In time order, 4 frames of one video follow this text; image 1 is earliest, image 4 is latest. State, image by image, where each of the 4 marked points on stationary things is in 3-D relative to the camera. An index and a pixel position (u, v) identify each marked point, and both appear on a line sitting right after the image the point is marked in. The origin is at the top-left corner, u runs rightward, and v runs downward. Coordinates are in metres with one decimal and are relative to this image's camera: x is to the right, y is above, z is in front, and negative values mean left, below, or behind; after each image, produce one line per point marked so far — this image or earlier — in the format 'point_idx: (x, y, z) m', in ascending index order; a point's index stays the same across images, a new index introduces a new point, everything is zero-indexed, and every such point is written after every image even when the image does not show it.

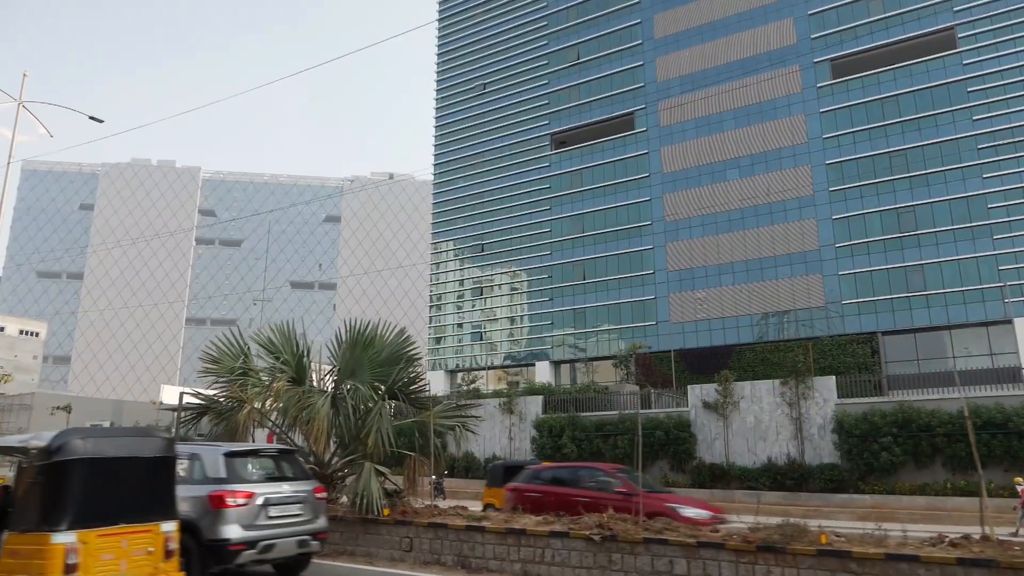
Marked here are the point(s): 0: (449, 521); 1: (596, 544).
0: (-0.9, -3.3, +9.7) m
1: (+1.0, -3.1, +8.2) m
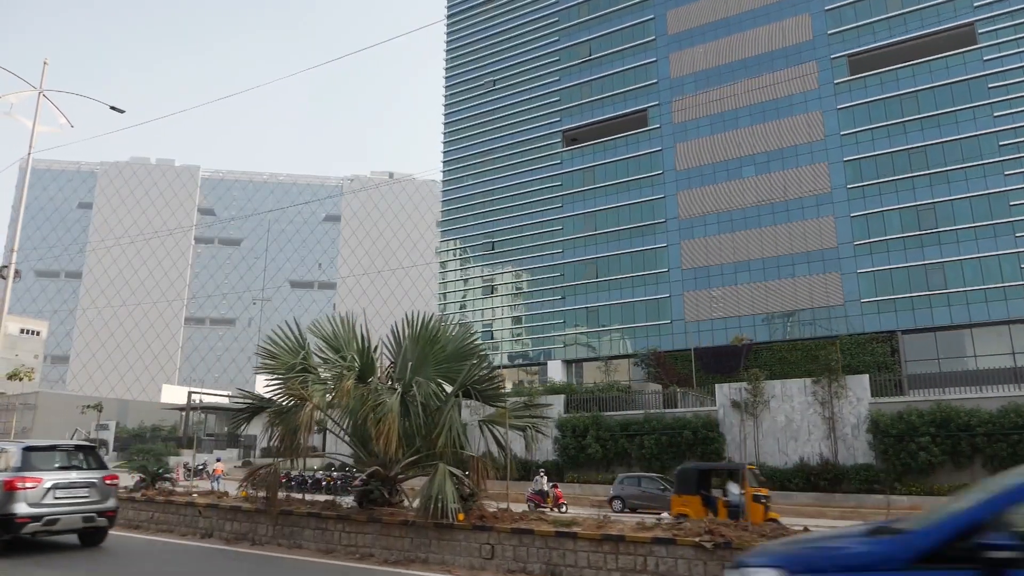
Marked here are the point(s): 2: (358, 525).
0: (+0.3, -3.1, +9.1) m
1: (+2.2, -2.9, +7.6) m
2: (-2.3, -3.5, +10.2) m
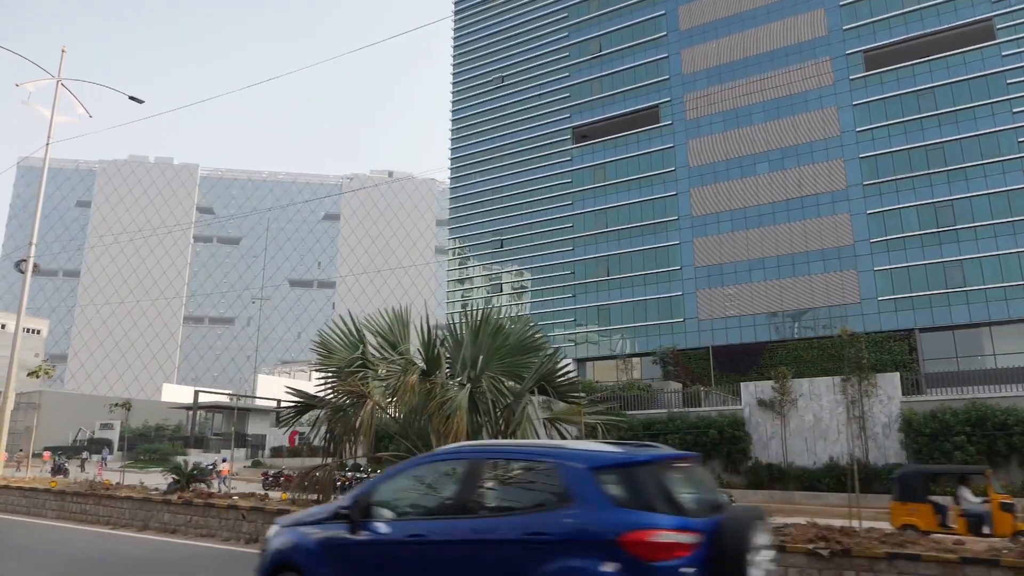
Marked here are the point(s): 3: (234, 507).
0: (+1.3, -3.0, +8.5) m
1: (+3.2, -2.8, +7.1) m
2: (-1.3, -3.4, +9.6) m
3: (-4.7, -3.7, +11.6) m
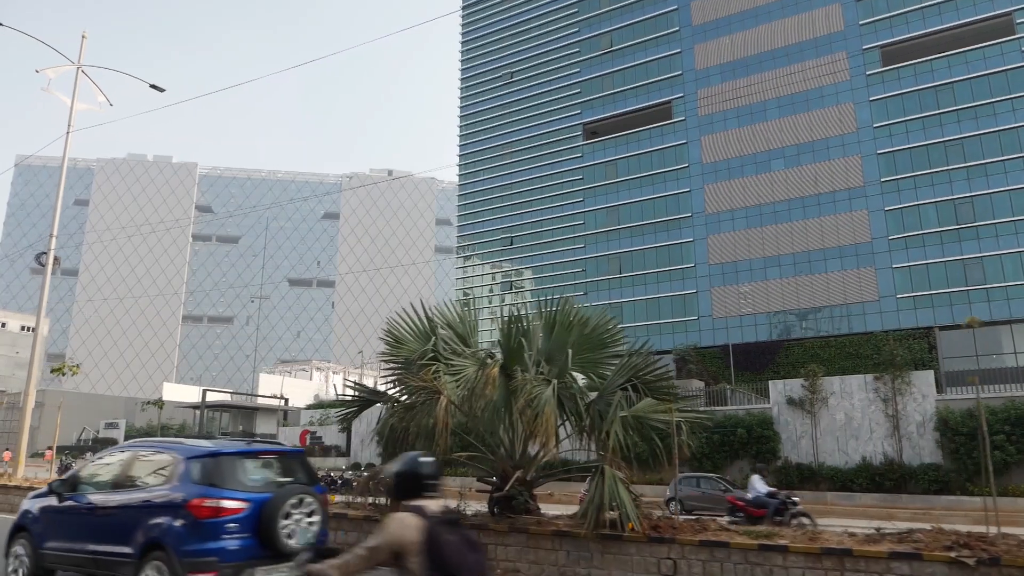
0: (+2.4, -2.9, +7.9) m
1: (+4.3, -2.7, +6.4) m
2: (-0.2, -3.2, +8.9) m
3: (-3.6, -3.6, +11.0) m
